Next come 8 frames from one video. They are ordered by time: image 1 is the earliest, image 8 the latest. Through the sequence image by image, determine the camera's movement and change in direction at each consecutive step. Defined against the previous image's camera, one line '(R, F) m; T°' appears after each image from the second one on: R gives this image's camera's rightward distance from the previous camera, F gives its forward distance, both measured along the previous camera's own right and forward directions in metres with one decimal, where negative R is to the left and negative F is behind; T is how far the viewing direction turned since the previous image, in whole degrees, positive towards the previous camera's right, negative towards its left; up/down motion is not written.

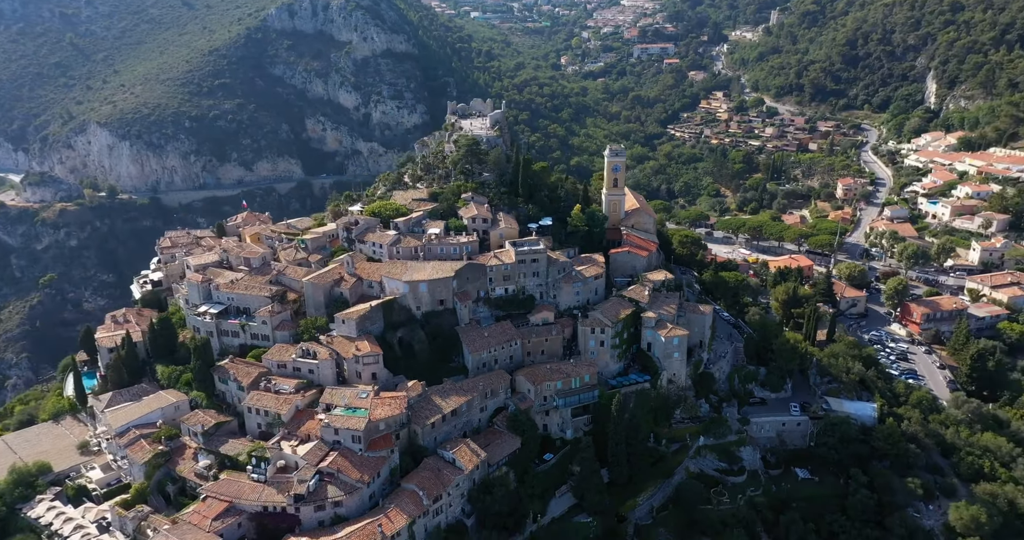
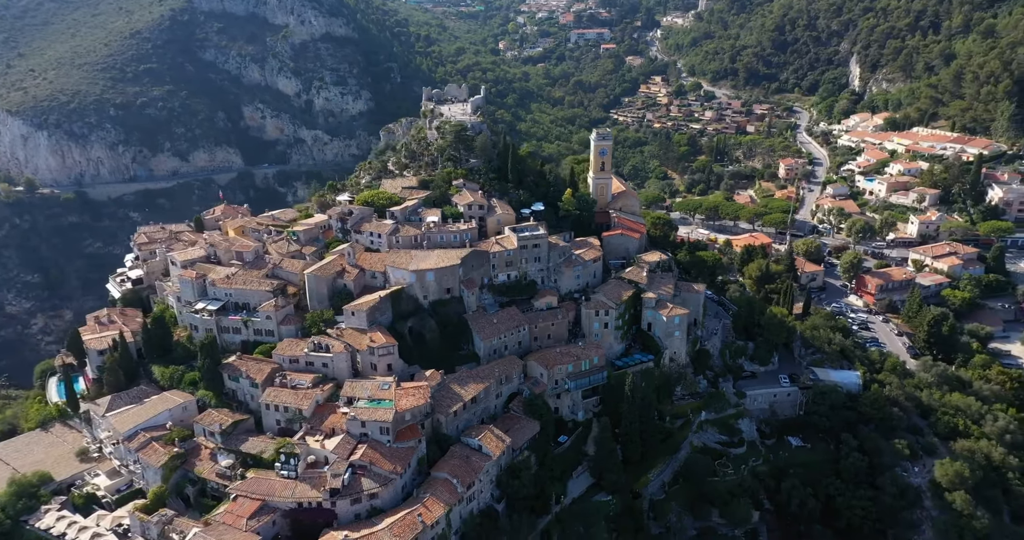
(-5.4, -0.2) m; +6°
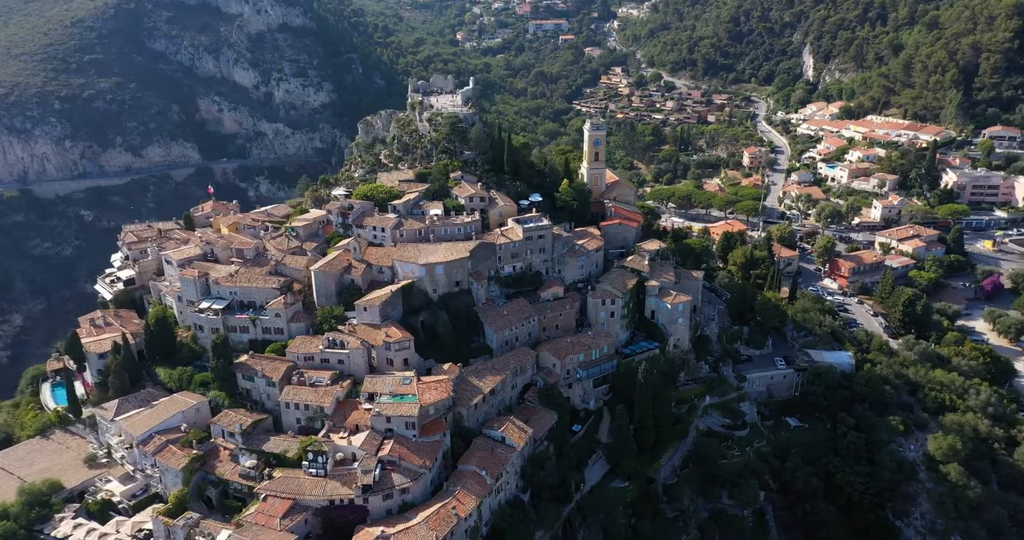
(-4.0, -0.2) m; +4°
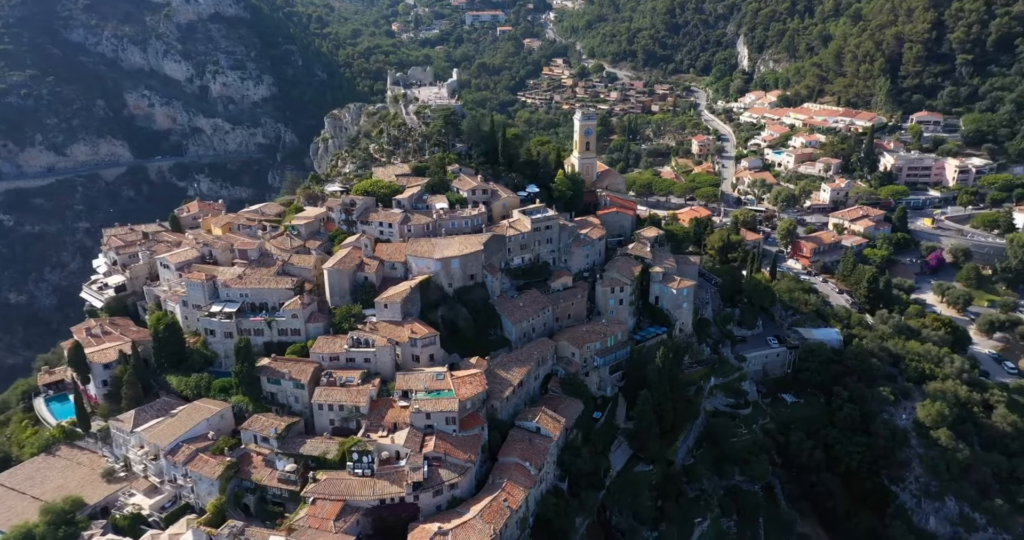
(-6.1, 0.0) m; +6°
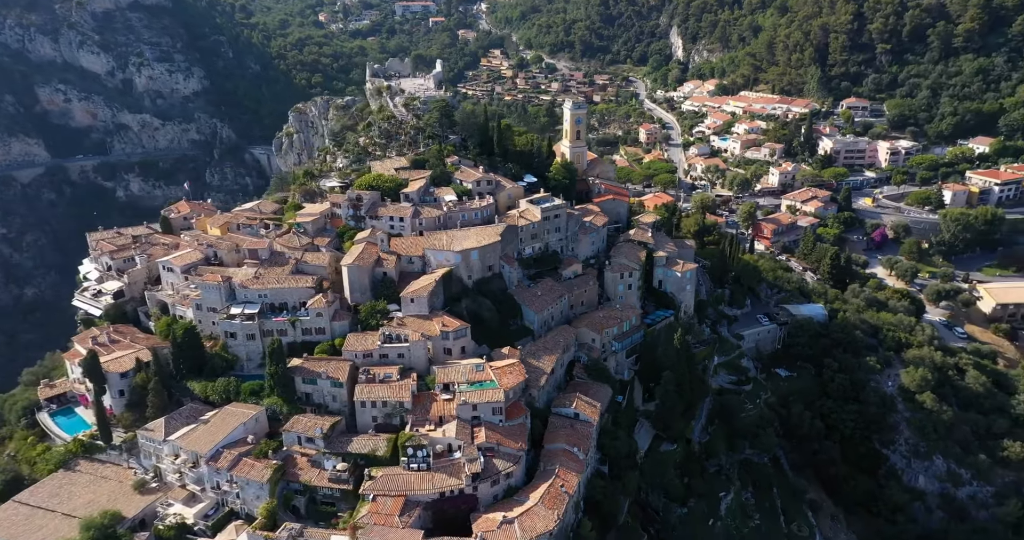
(-6.7, -0.1) m; +6°
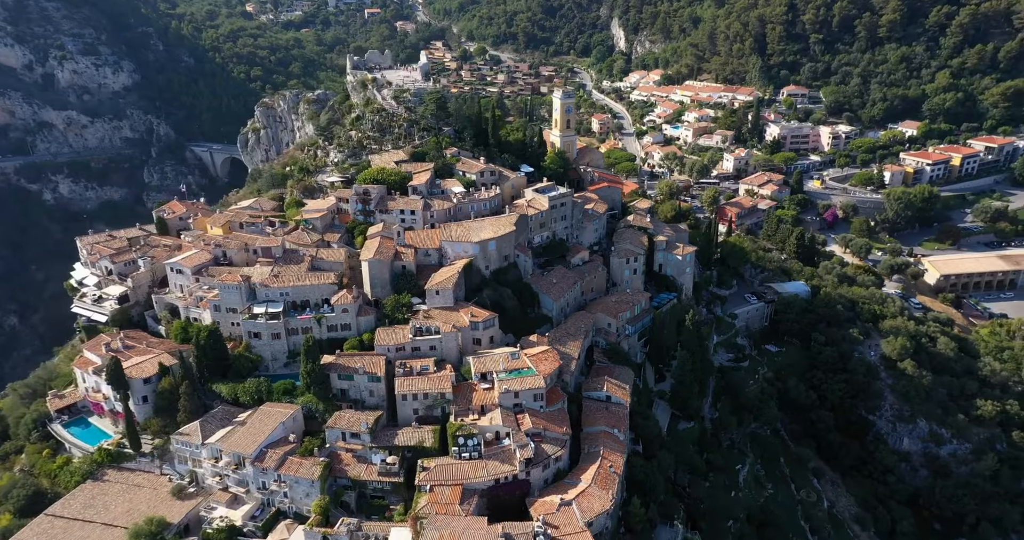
(-6.1, -0.3) m; +6°
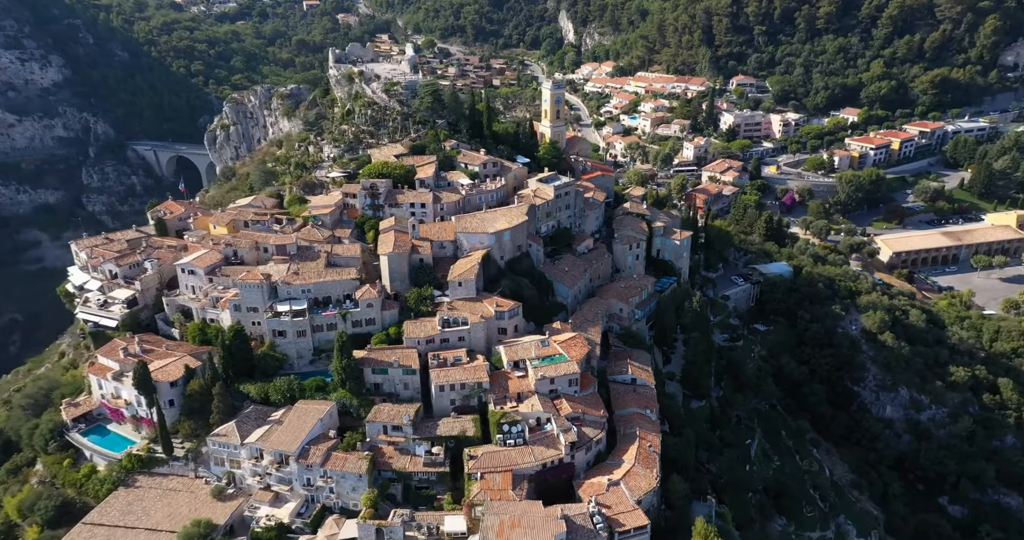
(-5.5, -0.3) m; +5°
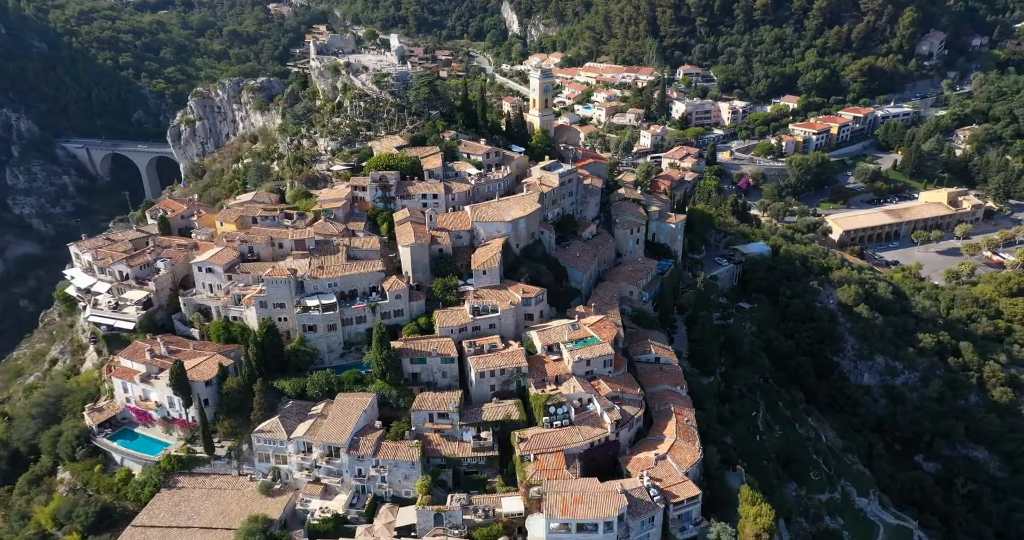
(-6.1, -0.4) m; +6°
